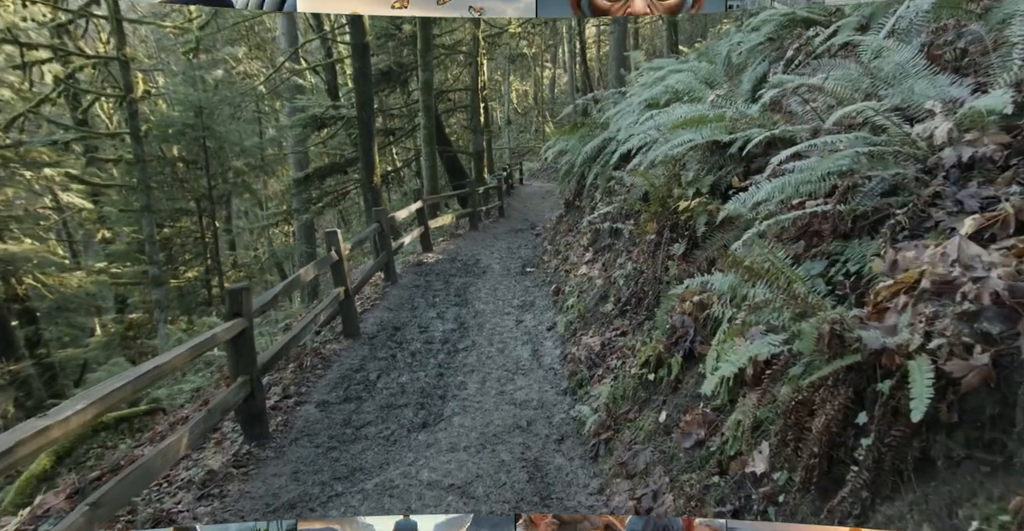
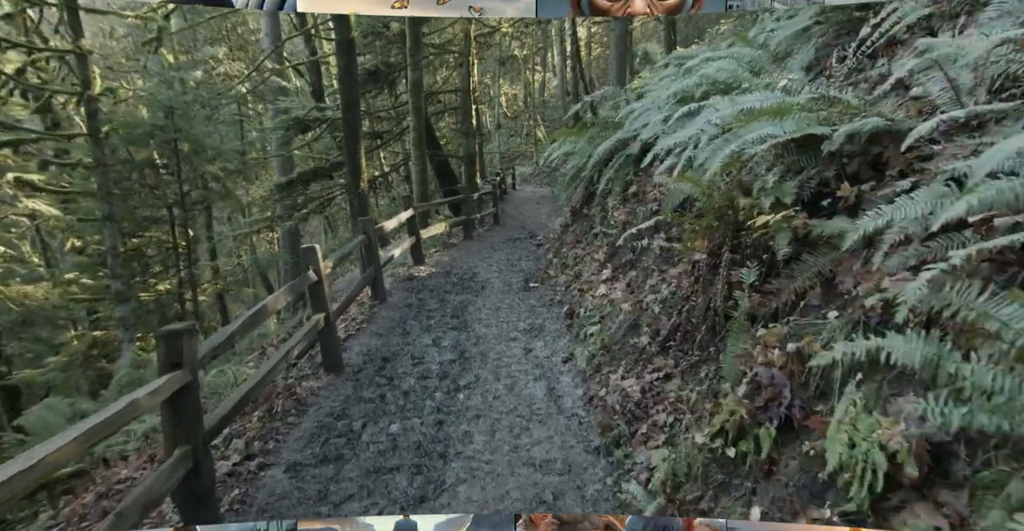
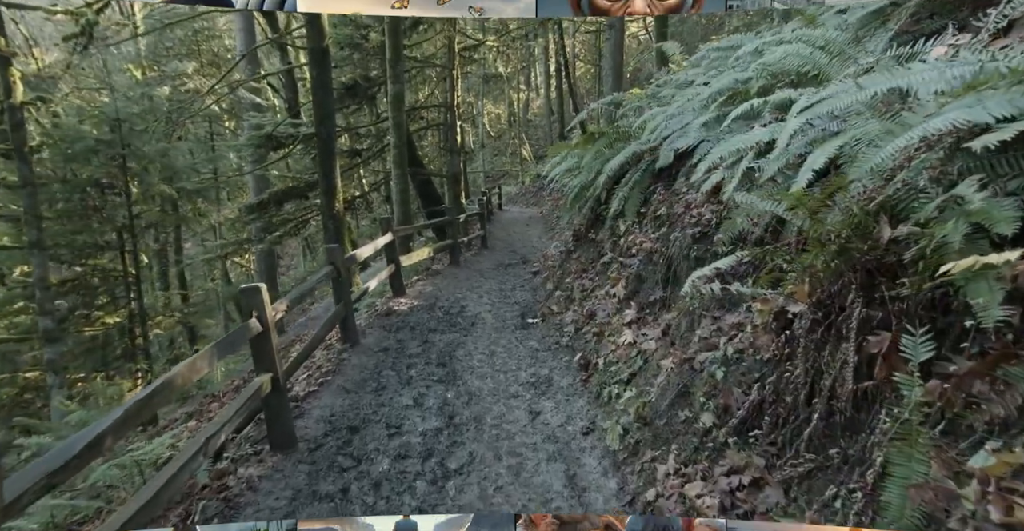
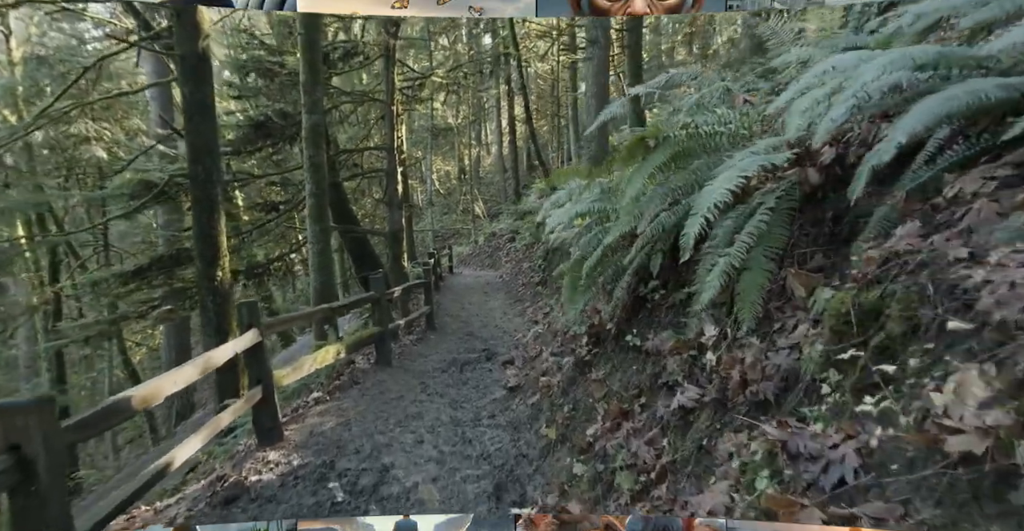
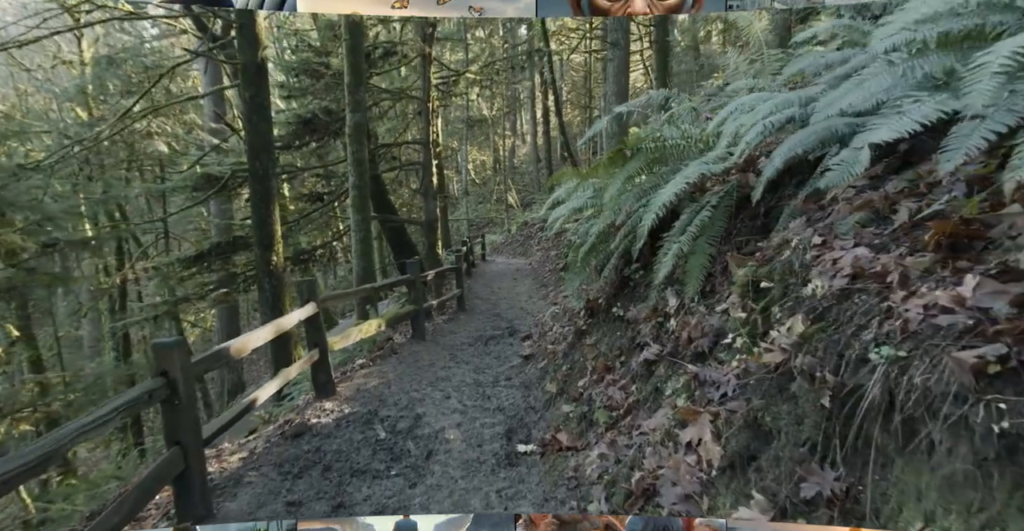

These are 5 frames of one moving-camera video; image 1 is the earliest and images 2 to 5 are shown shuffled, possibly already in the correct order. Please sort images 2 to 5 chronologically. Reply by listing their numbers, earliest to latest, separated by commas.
2, 3, 5, 4
